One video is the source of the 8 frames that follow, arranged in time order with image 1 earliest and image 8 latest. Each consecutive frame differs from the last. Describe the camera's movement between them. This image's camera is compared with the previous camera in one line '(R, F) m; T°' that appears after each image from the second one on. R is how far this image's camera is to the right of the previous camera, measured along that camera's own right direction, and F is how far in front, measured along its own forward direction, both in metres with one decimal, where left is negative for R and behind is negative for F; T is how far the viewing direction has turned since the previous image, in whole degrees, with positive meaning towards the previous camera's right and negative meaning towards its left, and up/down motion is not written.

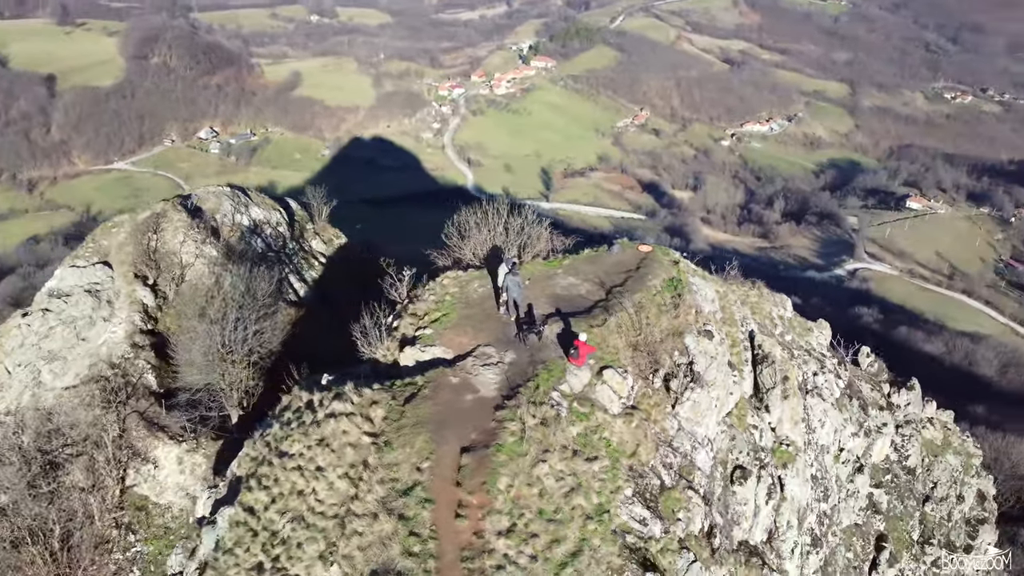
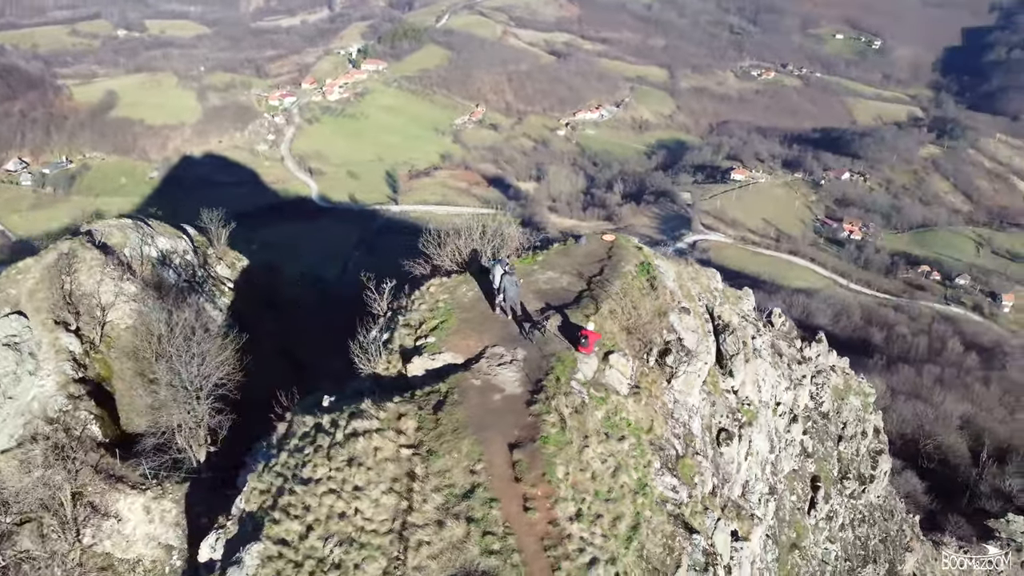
(-3.1, -0.3) m; +11°
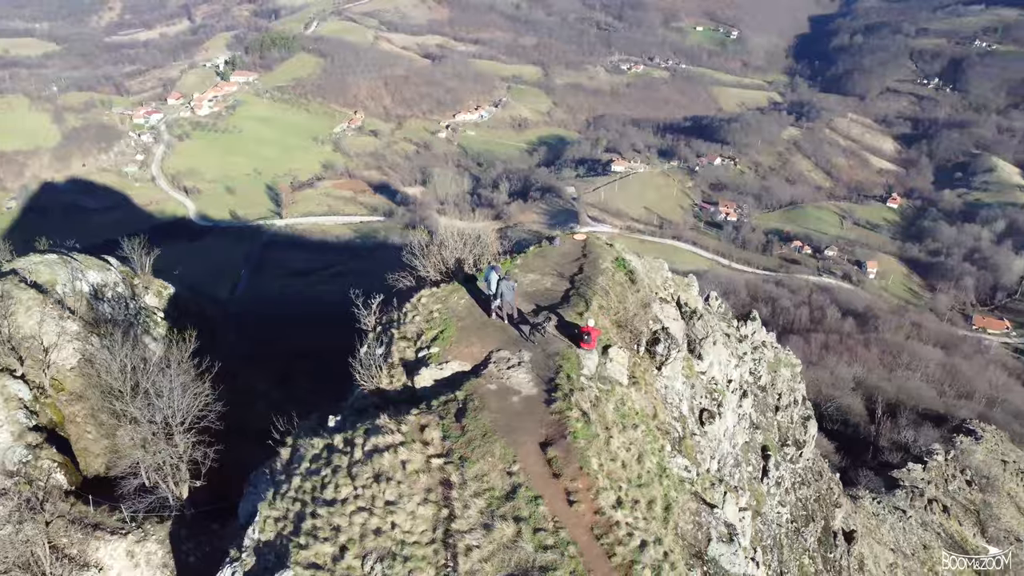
(-2.3, -0.3) m; +8°
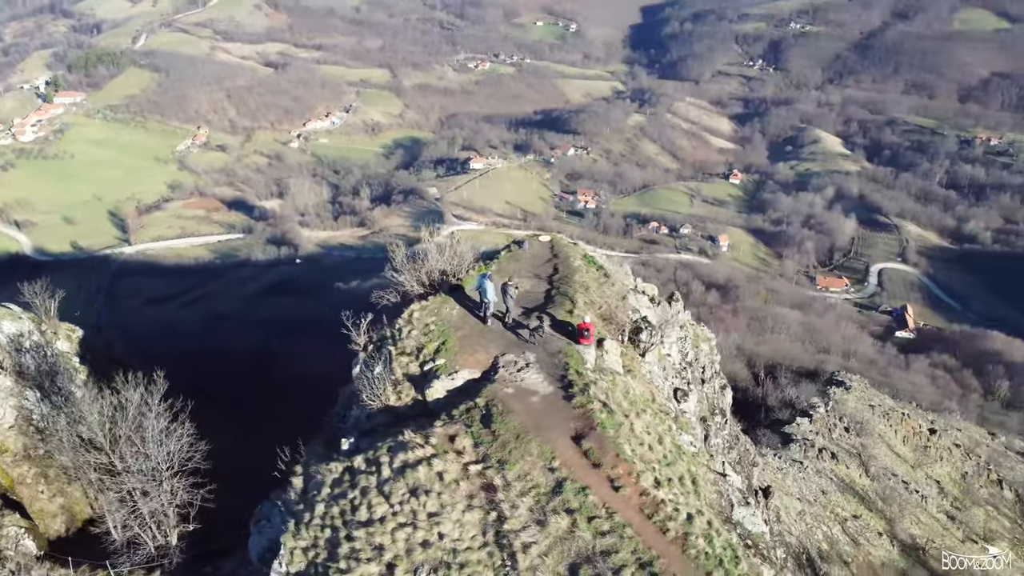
(-2.9, -0.4) m; +10°
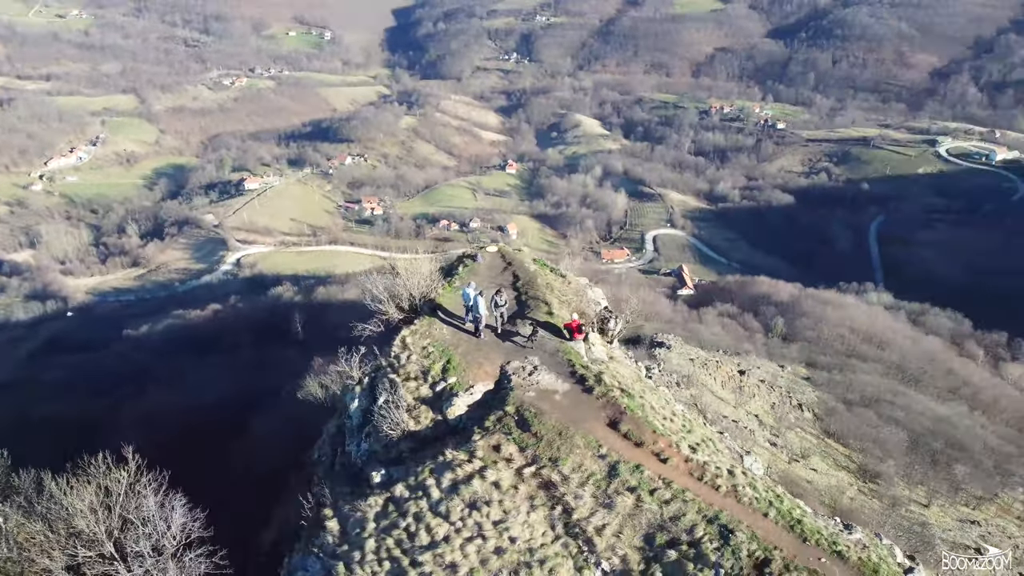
(-4.7, -0.4) m; +15°
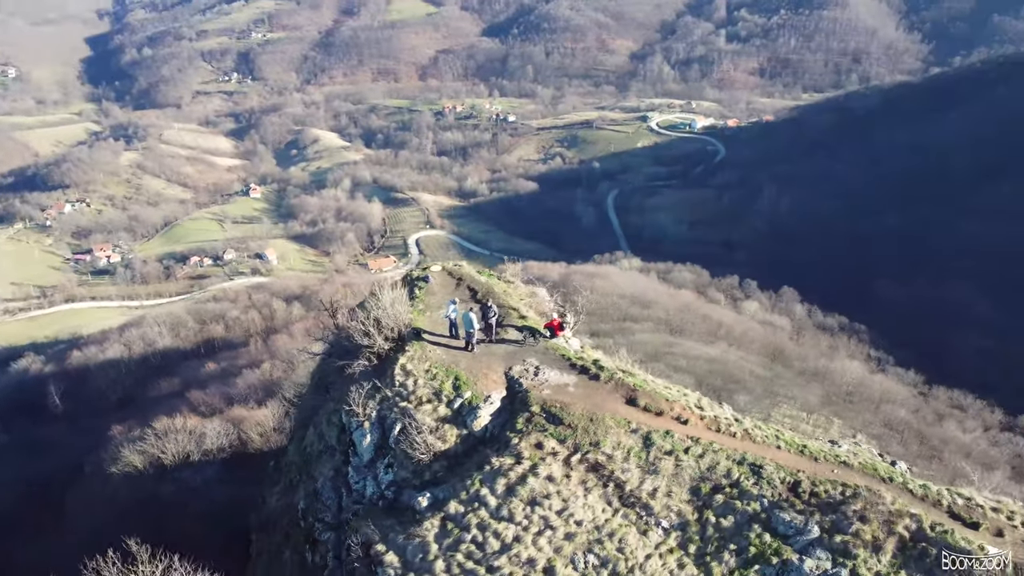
(-5.6, -0.5) m; +17°
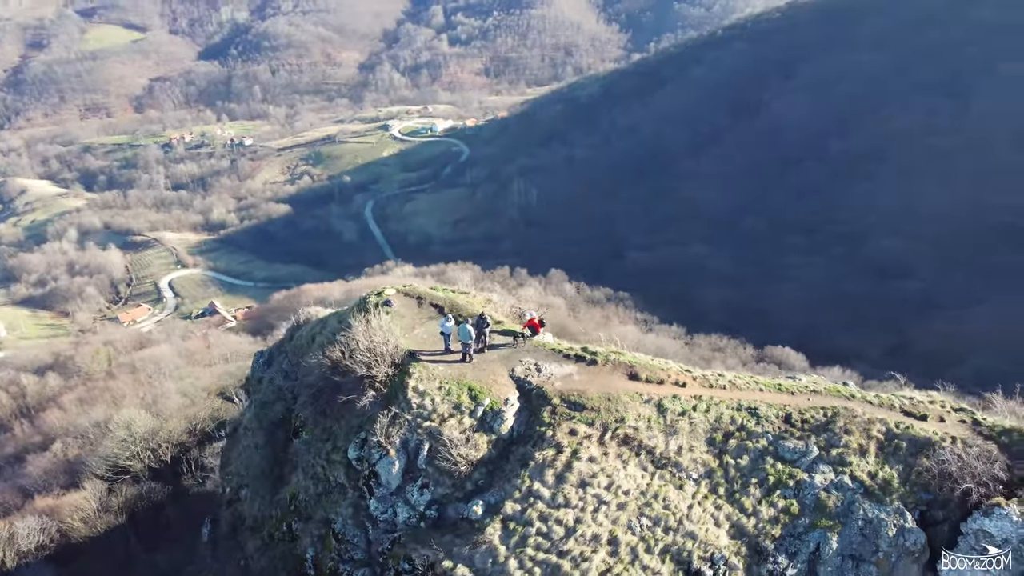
(-5.9, -0.3) m; +17°
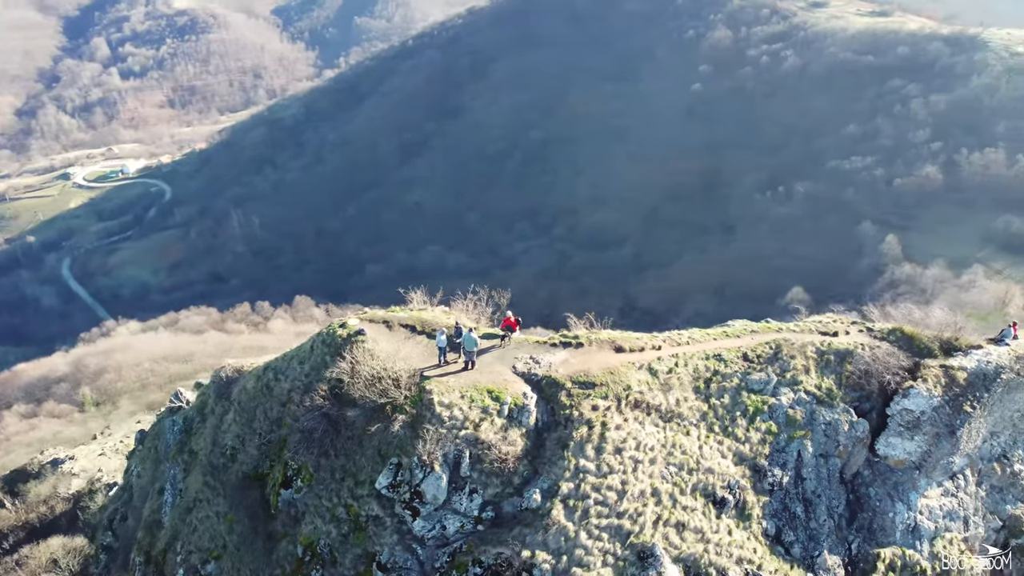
(-7.1, -0.2) m; +19°
